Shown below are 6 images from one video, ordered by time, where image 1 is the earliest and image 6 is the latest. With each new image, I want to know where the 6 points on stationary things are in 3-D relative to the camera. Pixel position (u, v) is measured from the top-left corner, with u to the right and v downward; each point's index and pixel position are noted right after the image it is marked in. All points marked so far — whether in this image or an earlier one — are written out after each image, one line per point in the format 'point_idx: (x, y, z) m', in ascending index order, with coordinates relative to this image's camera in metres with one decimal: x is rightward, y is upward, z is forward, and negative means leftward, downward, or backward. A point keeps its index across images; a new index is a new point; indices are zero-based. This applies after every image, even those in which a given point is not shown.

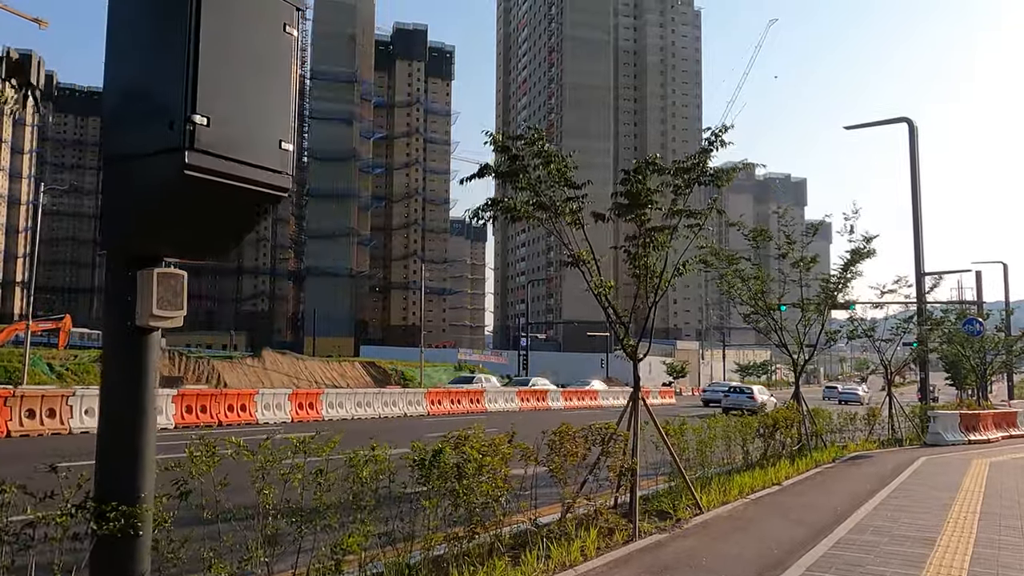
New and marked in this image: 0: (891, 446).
0: (+9.0, -3.7, +18.0) m
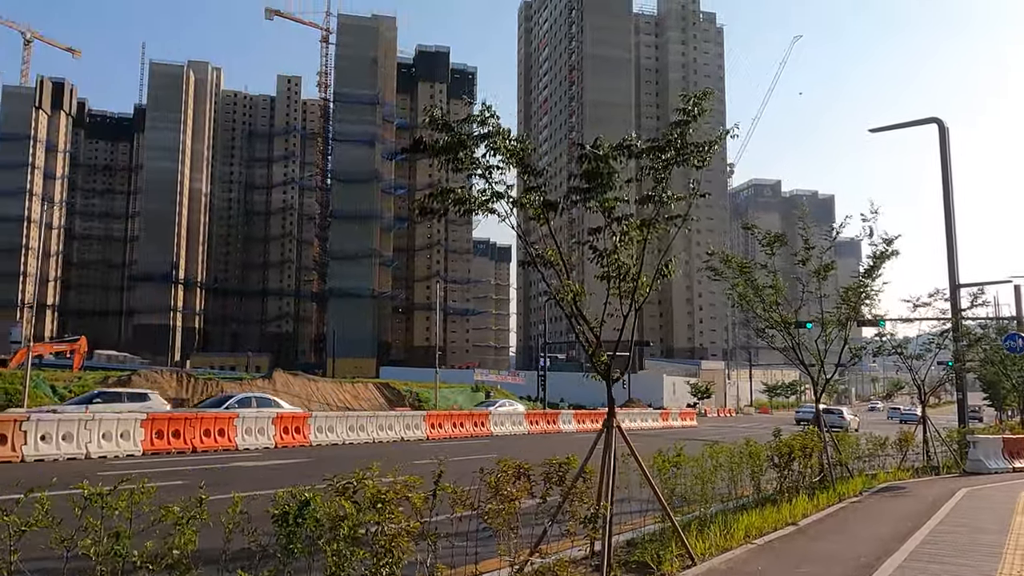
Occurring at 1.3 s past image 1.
0: (+8.9, -4.0, +16.3) m
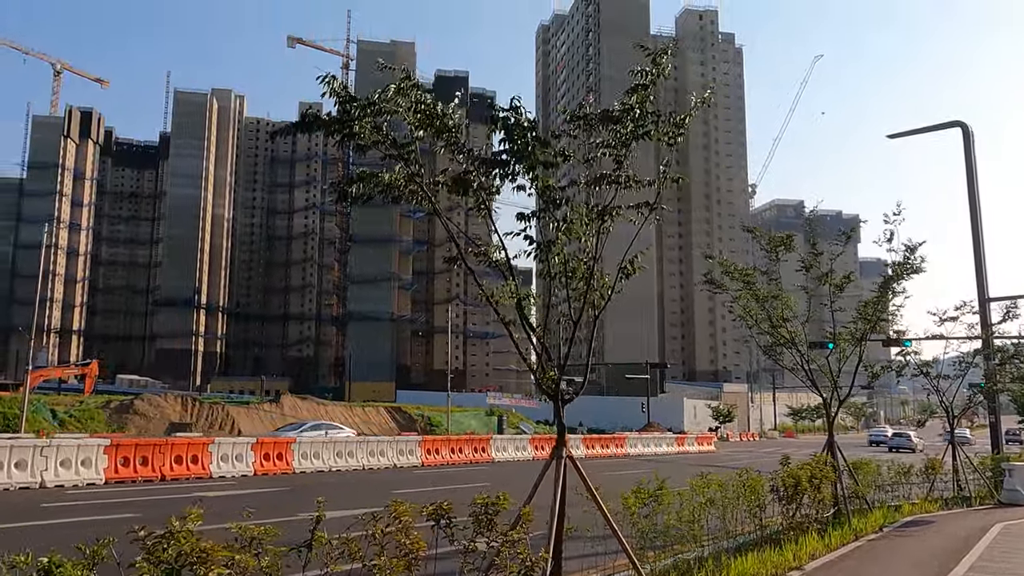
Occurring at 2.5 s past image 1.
0: (+8.7, -4.3, +14.8) m
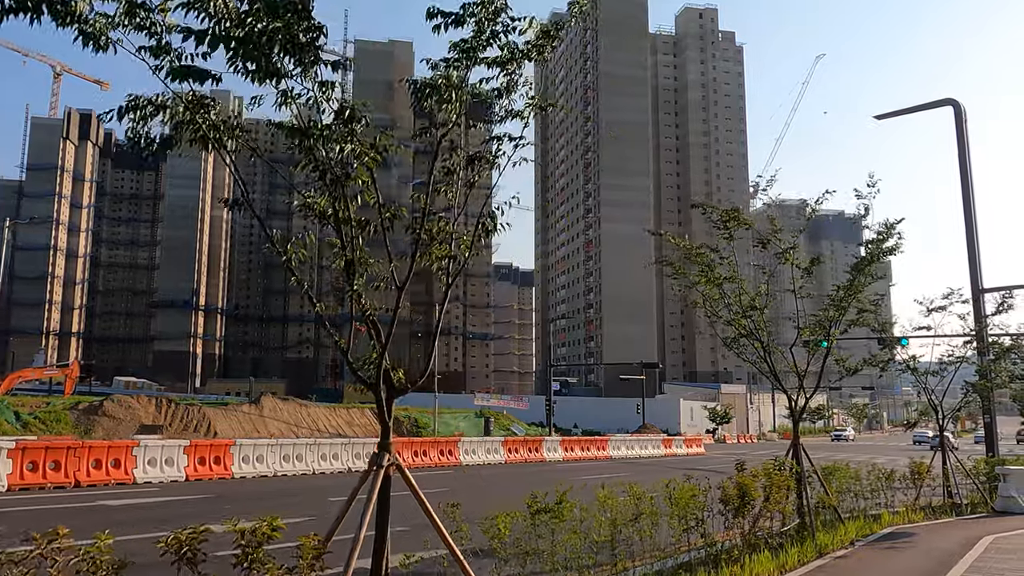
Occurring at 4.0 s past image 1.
0: (+7.7, -4.0, +13.5) m
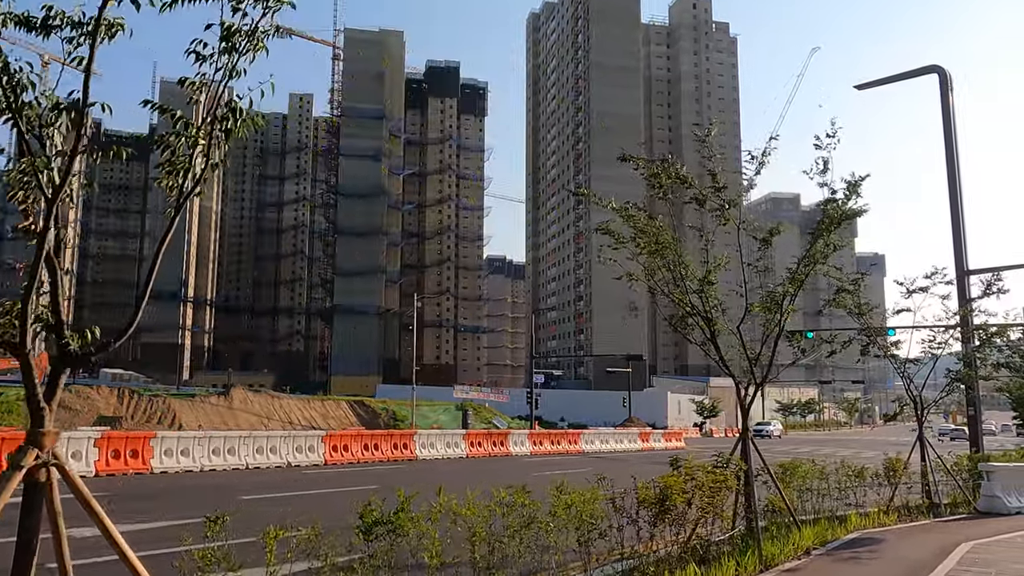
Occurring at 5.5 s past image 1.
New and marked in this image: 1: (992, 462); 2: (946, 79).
0: (+6.6, -3.7, +12.2) m
1: (+9.0, -3.3, +14.1) m
2: (+9.4, +4.5, +16.4) m
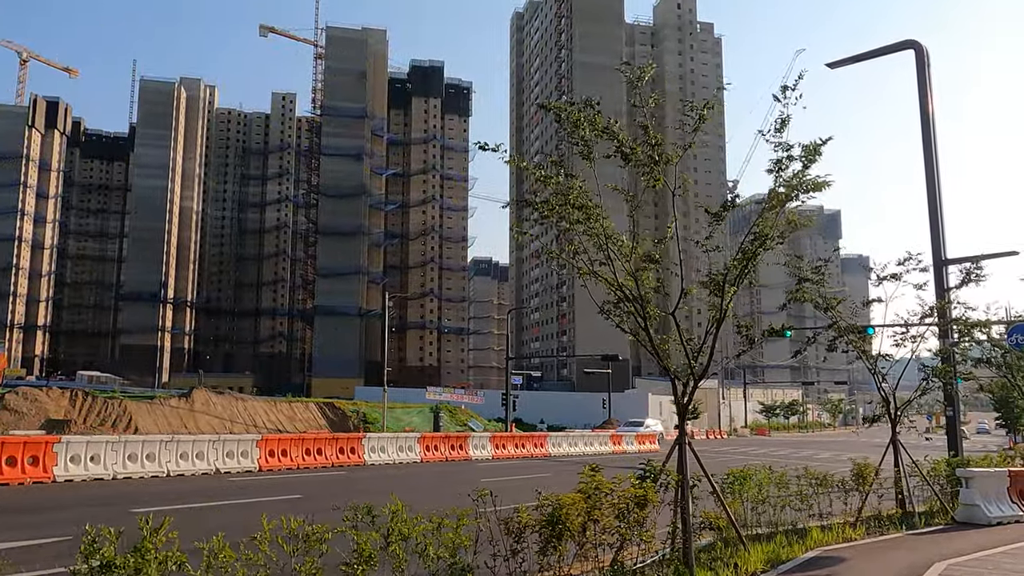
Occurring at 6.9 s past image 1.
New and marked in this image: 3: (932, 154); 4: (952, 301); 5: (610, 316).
0: (+5.5, -3.5, +10.9) m
1: (+7.9, -3.1, +13.0) m
2: (+8.3, +4.7, +15.3) m
3: (+8.8, +2.7, +15.8) m
4: (+8.2, -0.3, +14.0) m
5: (+1.2, -0.3, +8.8) m
